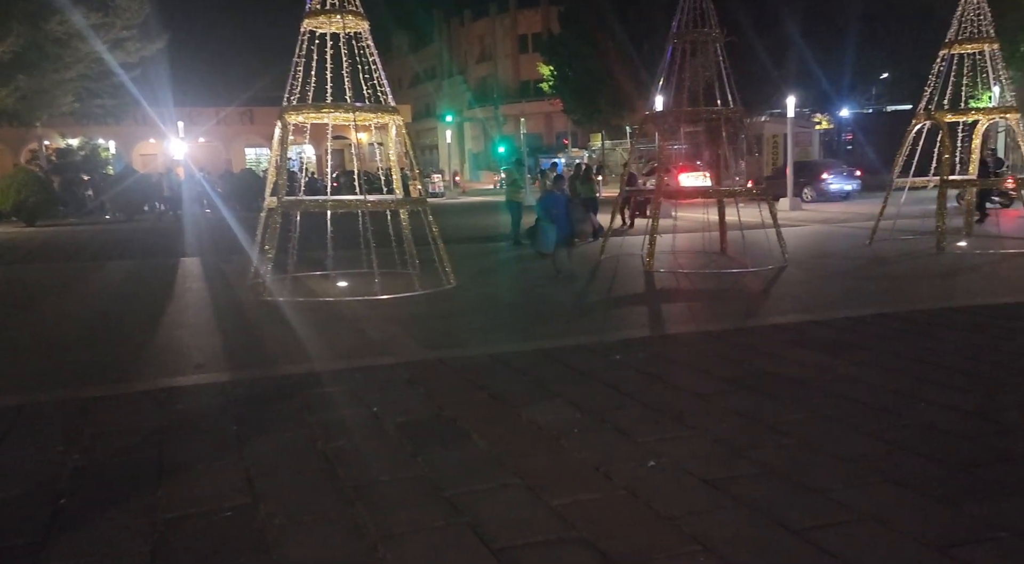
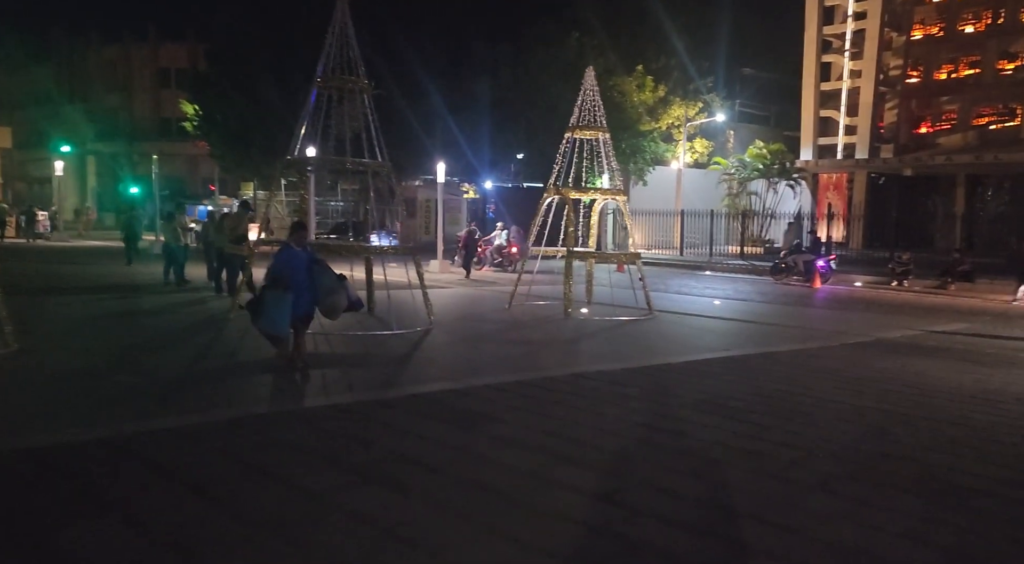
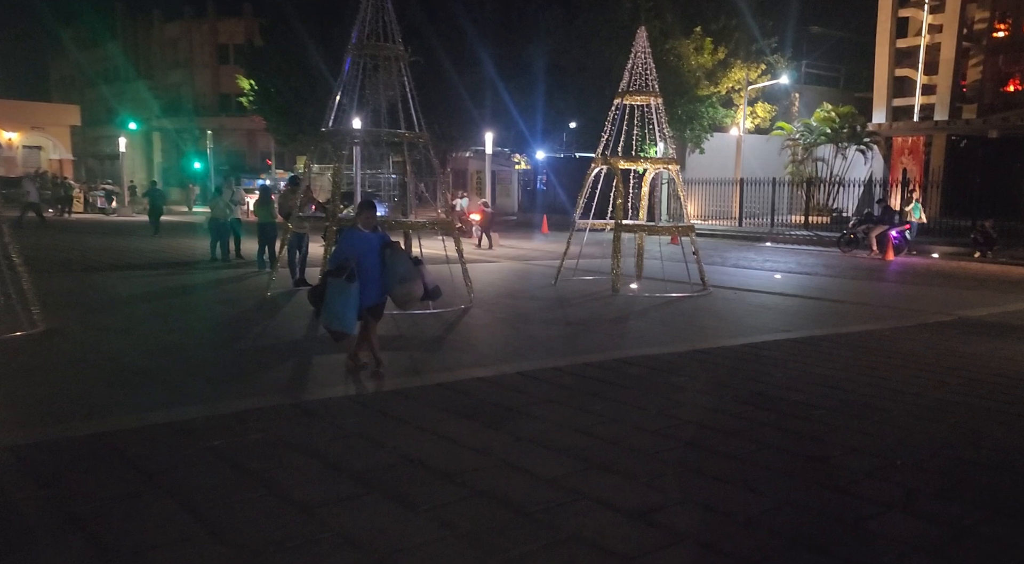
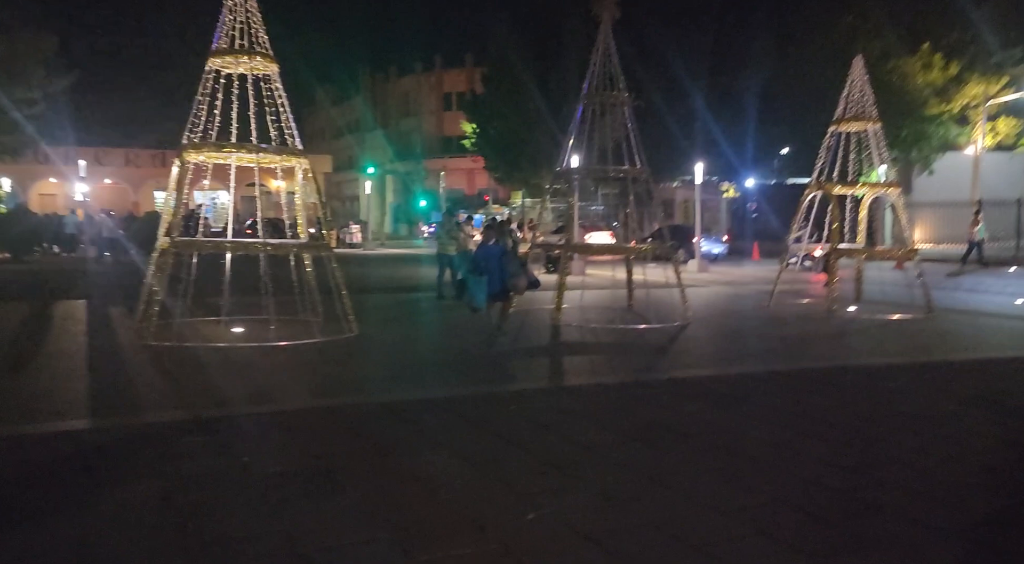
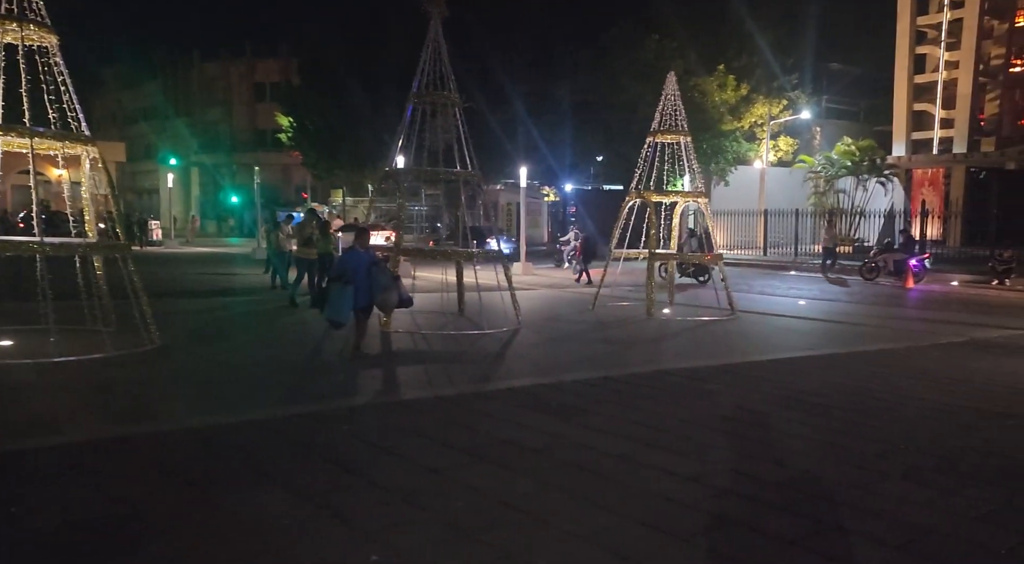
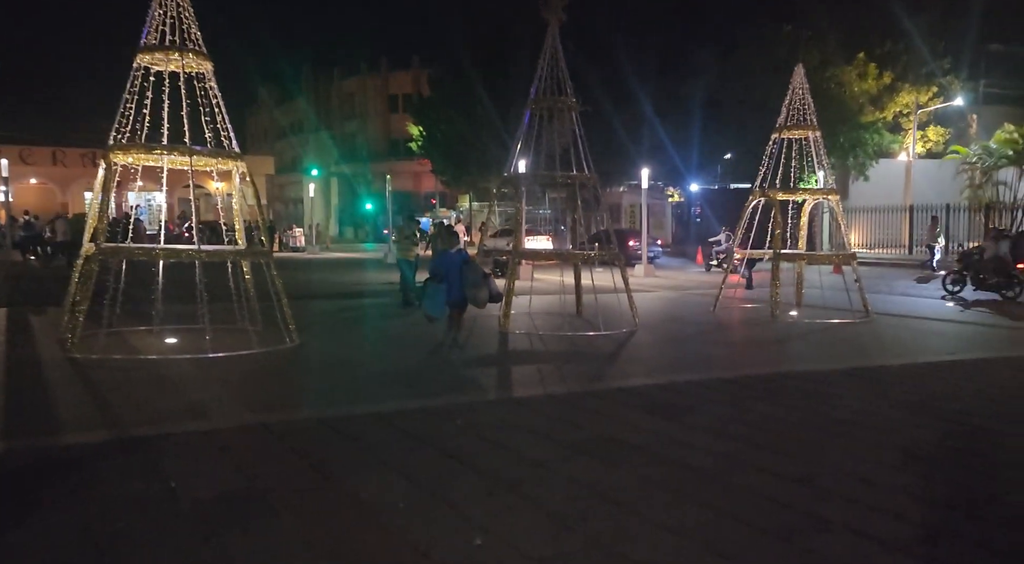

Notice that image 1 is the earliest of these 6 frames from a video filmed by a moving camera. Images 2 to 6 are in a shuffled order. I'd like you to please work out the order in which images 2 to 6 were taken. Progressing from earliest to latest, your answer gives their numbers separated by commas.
4, 6, 5, 2, 3
